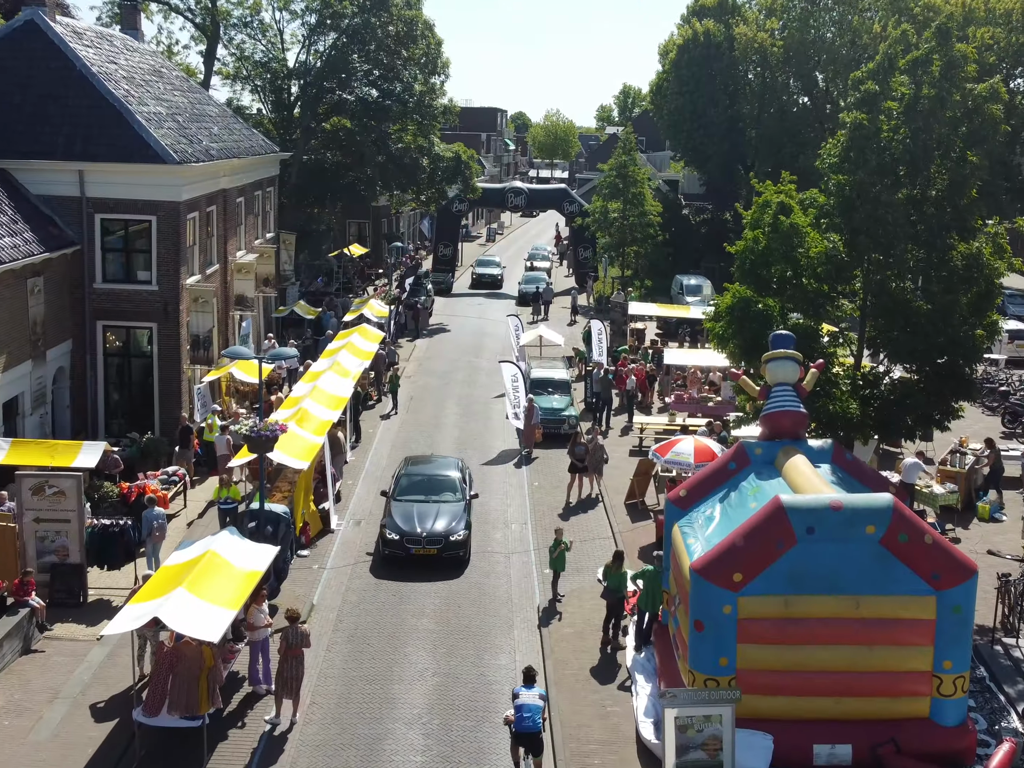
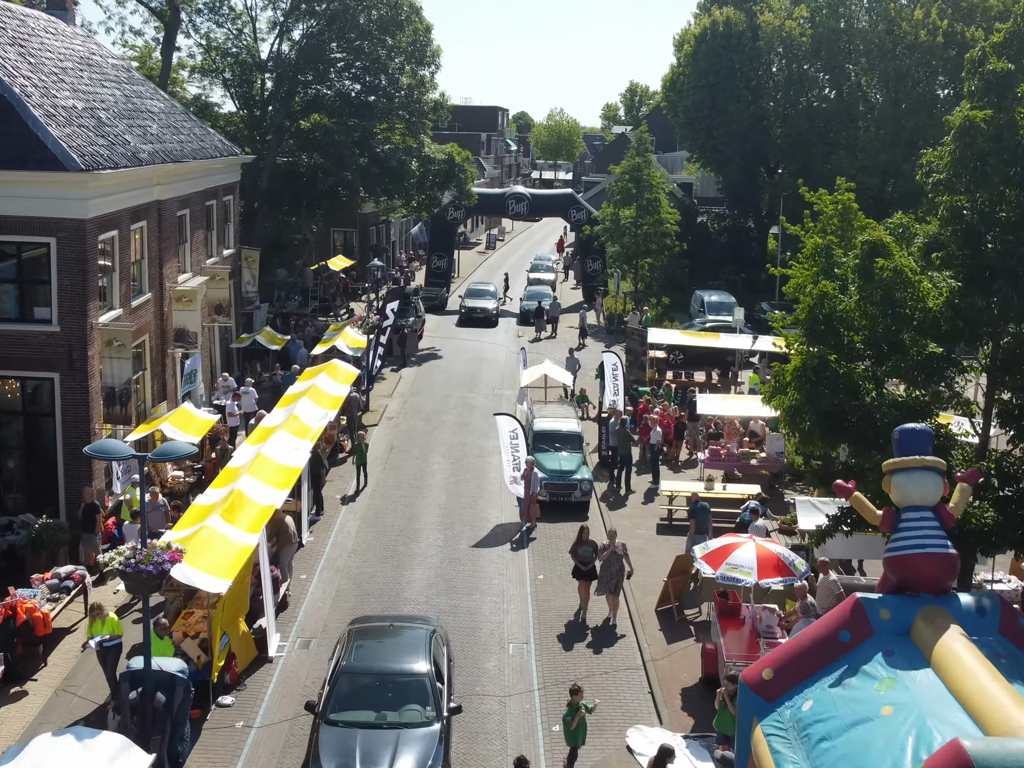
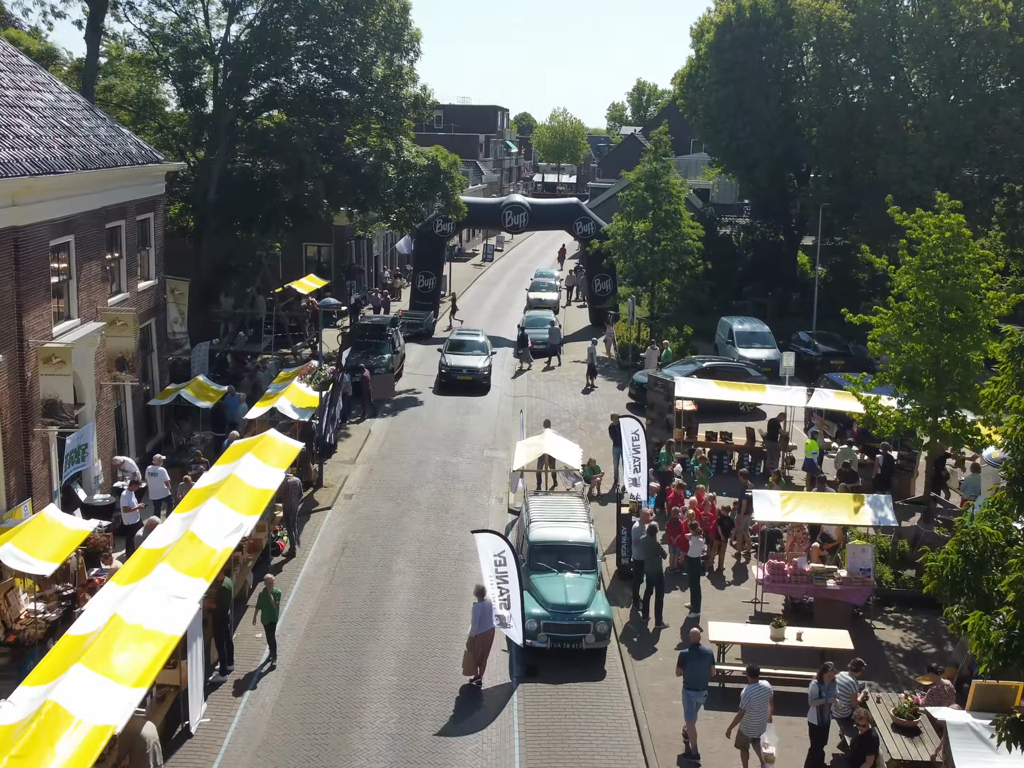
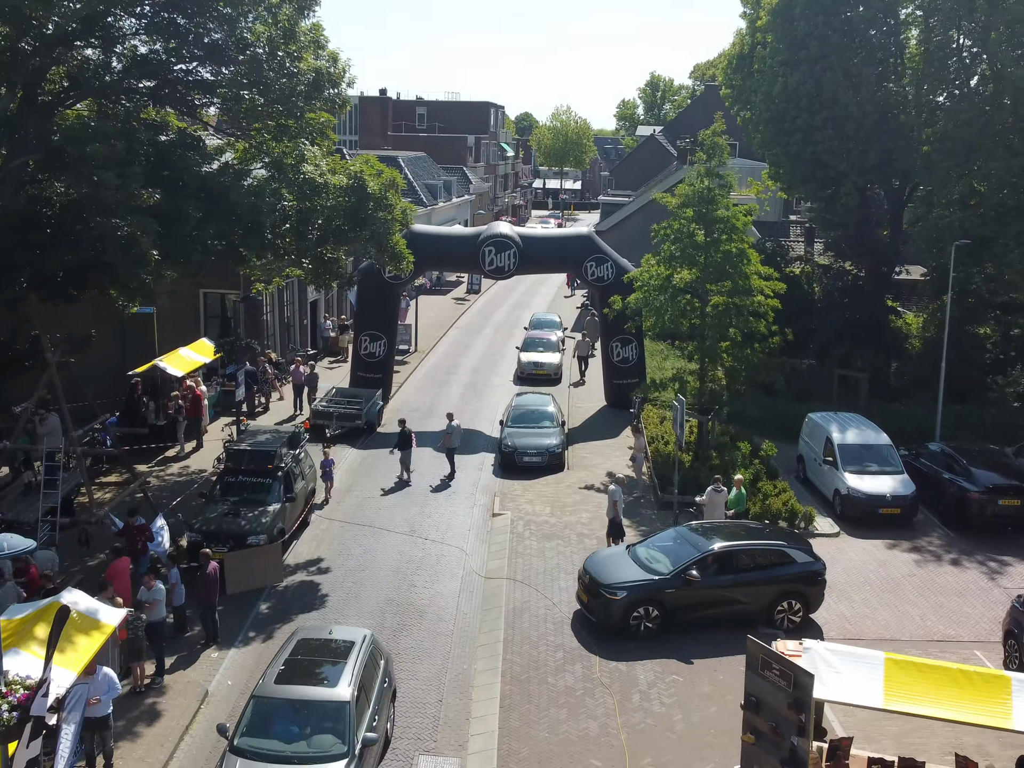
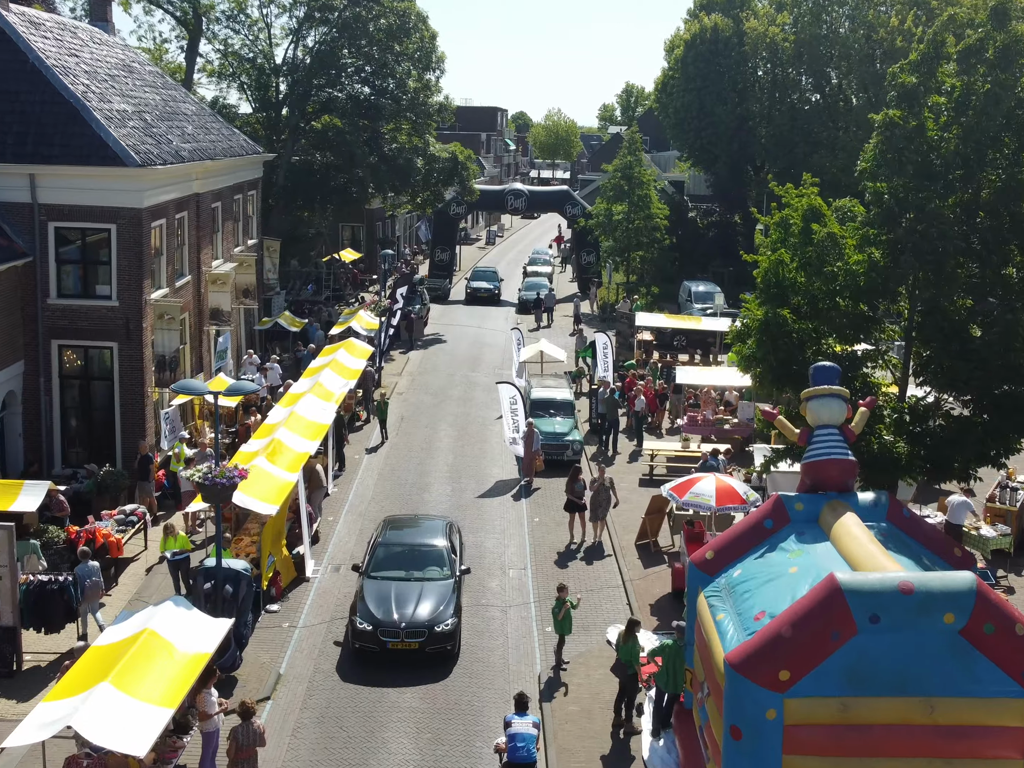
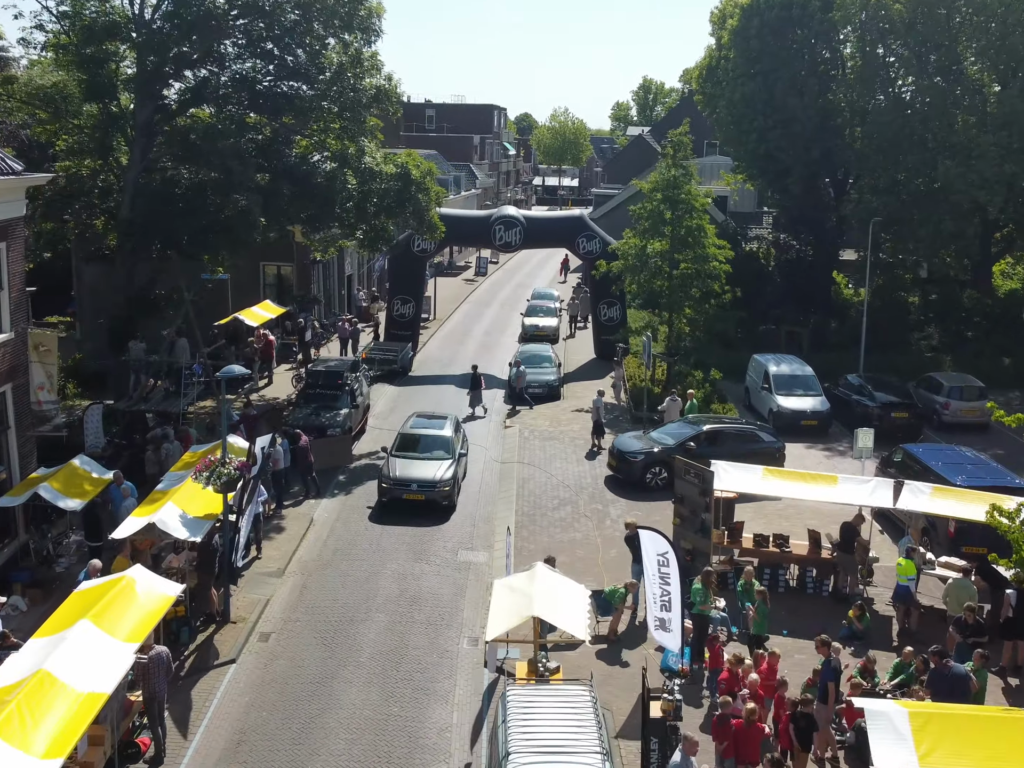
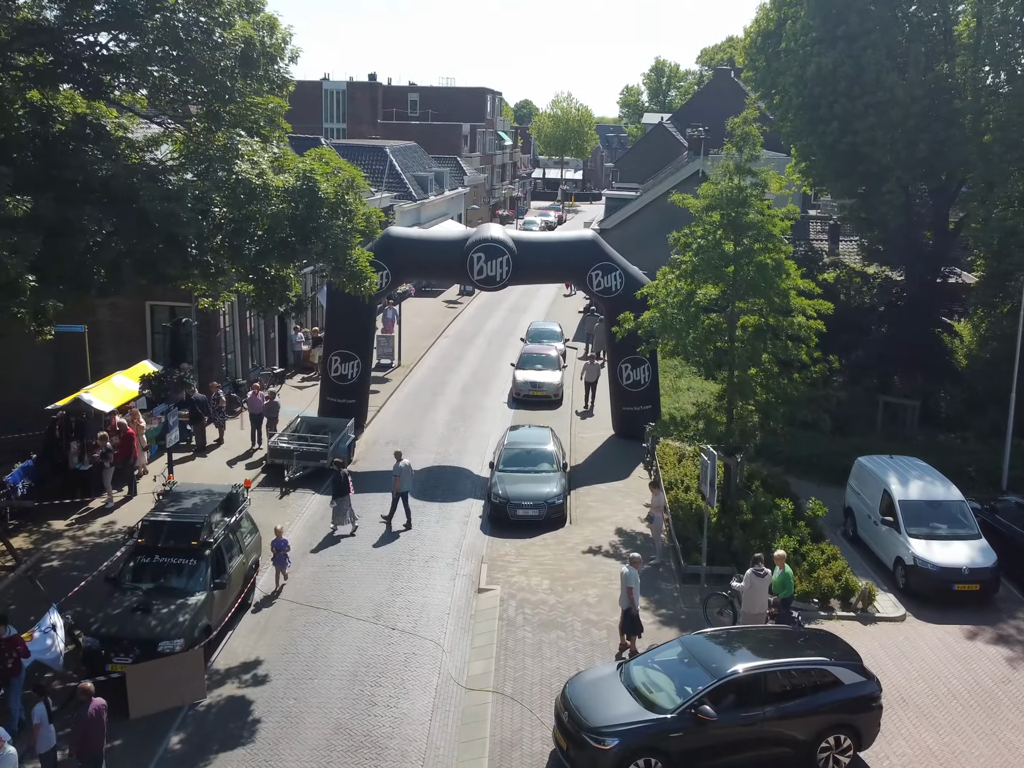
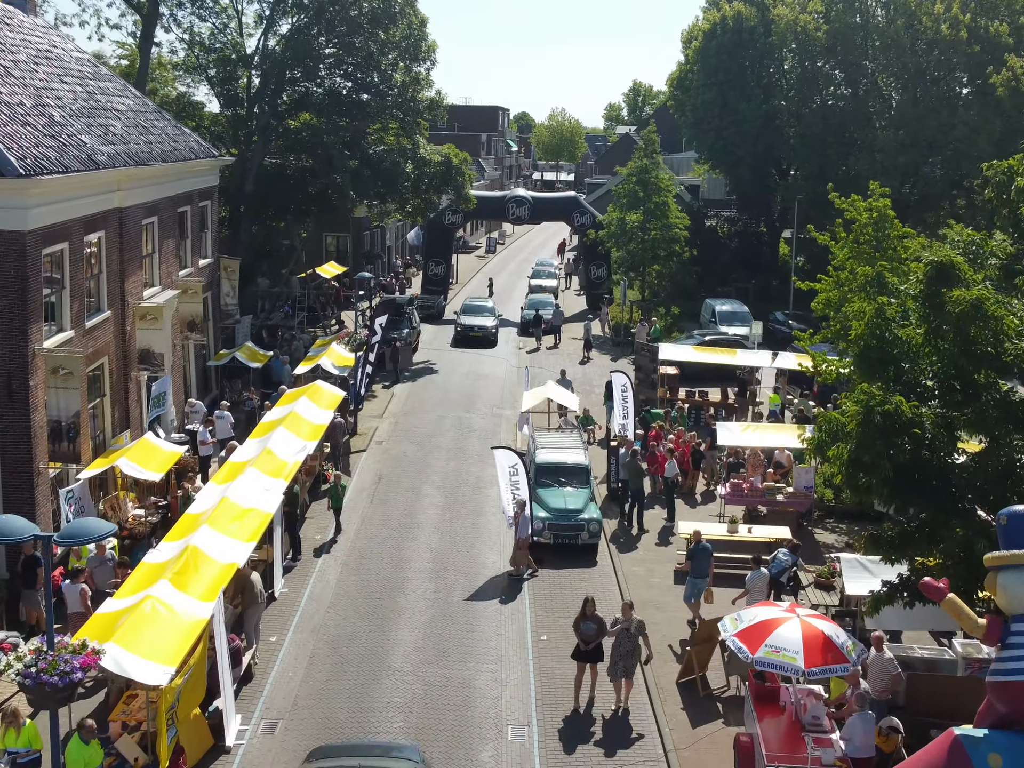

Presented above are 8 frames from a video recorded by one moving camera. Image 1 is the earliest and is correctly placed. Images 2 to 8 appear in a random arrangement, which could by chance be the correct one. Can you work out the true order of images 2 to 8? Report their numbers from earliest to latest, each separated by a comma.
5, 2, 8, 3, 6, 4, 7
